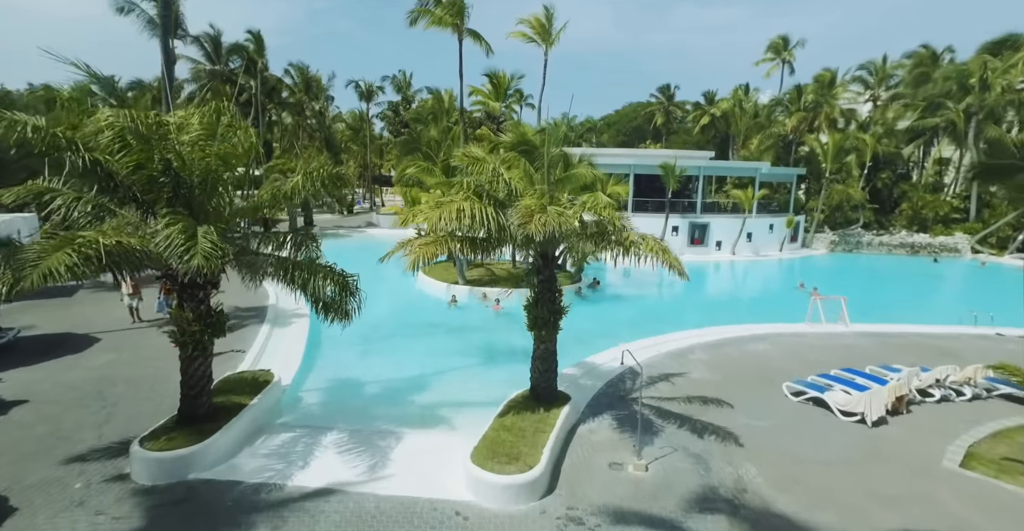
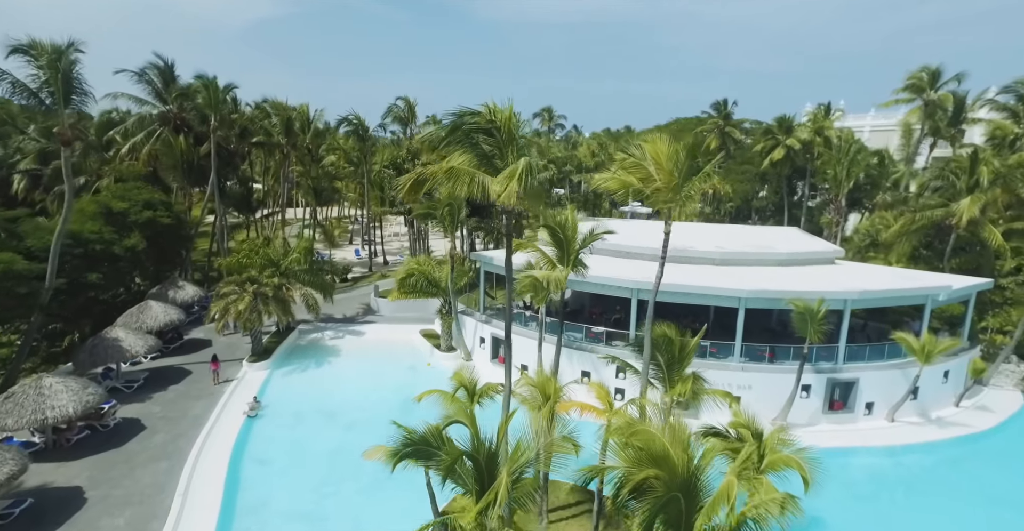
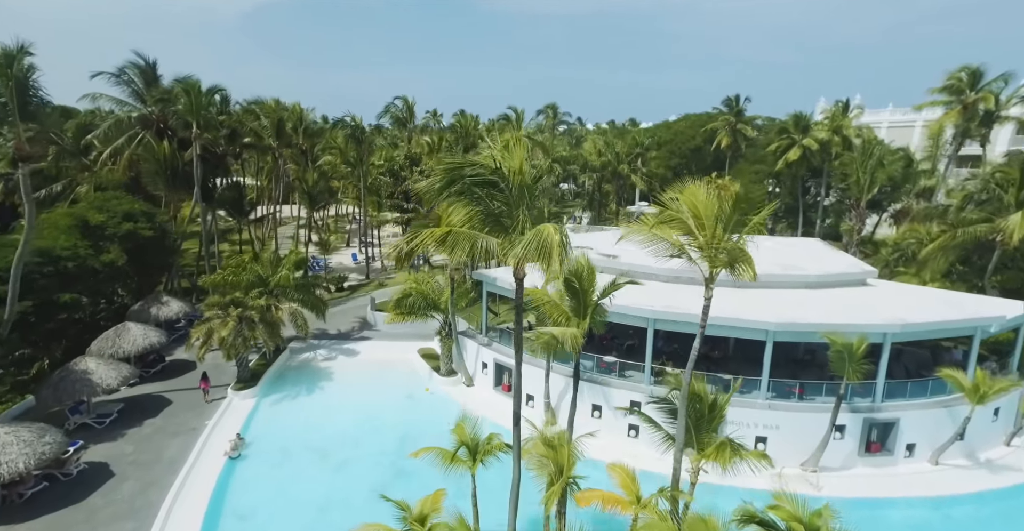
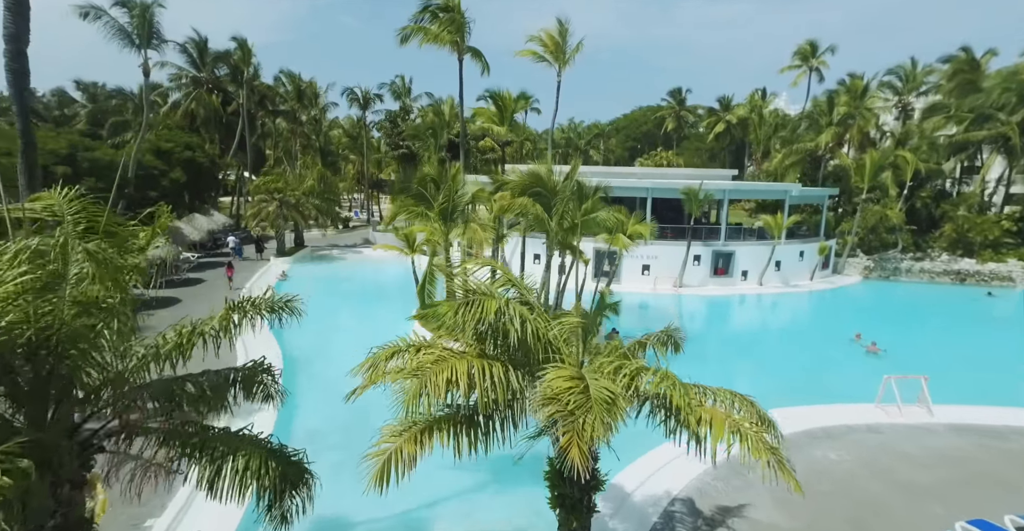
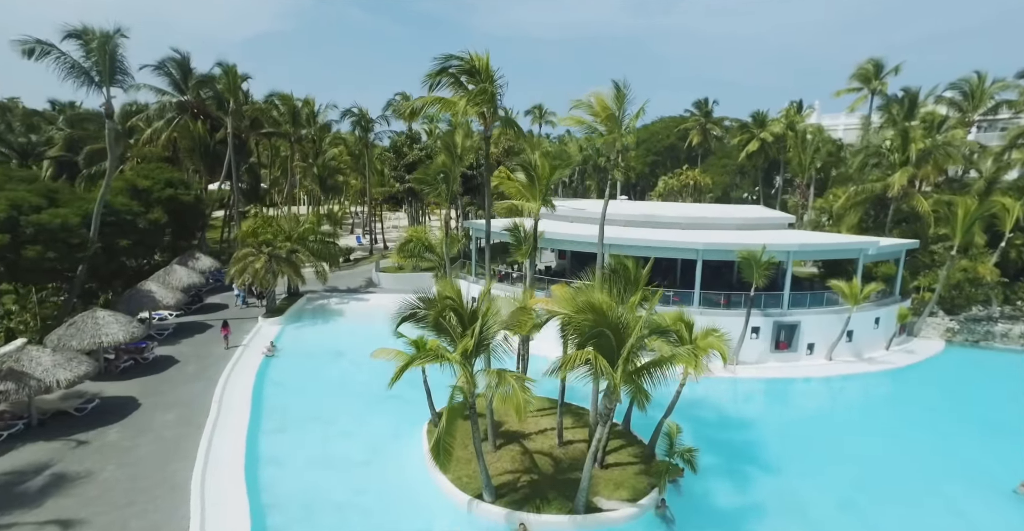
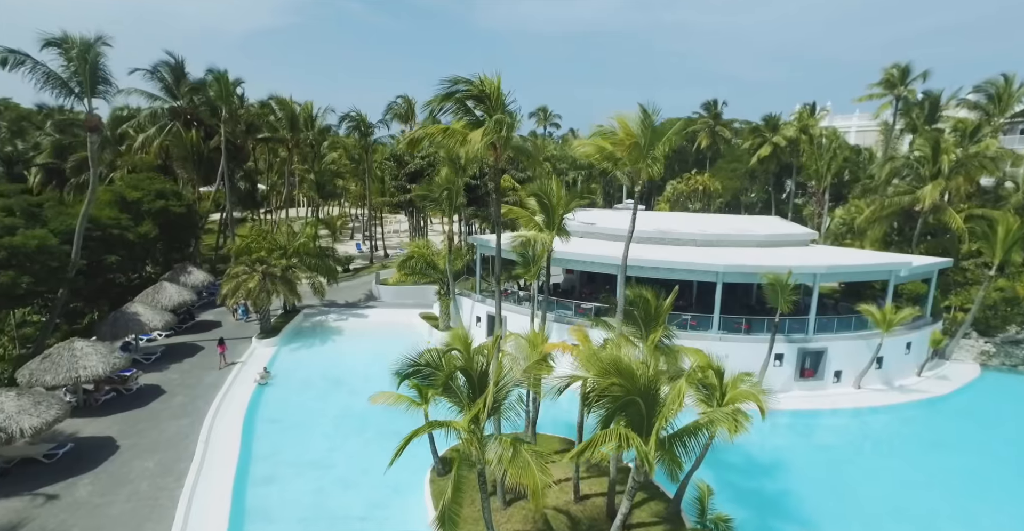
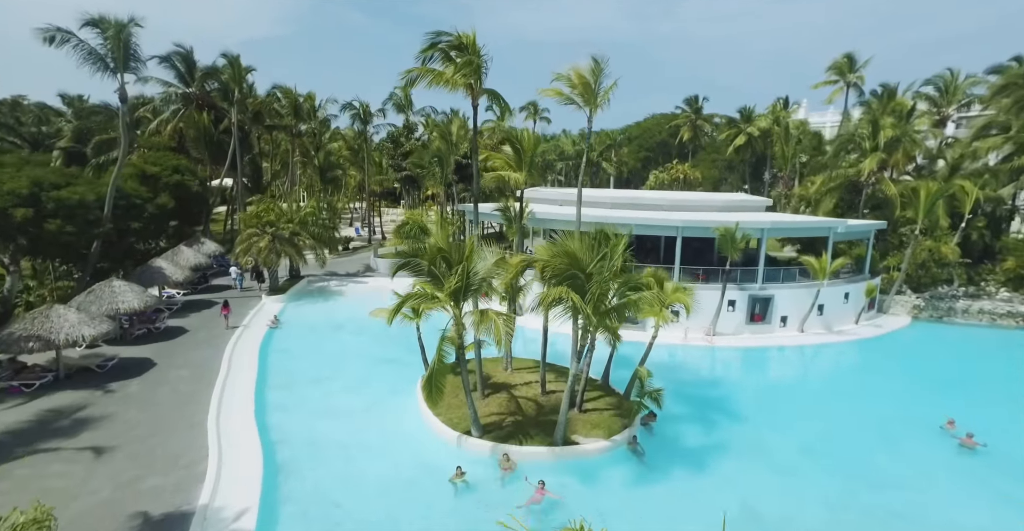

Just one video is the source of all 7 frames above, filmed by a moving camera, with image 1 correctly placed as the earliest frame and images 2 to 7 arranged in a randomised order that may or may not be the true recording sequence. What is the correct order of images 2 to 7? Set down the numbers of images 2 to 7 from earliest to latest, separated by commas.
4, 7, 5, 6, 2, 3
